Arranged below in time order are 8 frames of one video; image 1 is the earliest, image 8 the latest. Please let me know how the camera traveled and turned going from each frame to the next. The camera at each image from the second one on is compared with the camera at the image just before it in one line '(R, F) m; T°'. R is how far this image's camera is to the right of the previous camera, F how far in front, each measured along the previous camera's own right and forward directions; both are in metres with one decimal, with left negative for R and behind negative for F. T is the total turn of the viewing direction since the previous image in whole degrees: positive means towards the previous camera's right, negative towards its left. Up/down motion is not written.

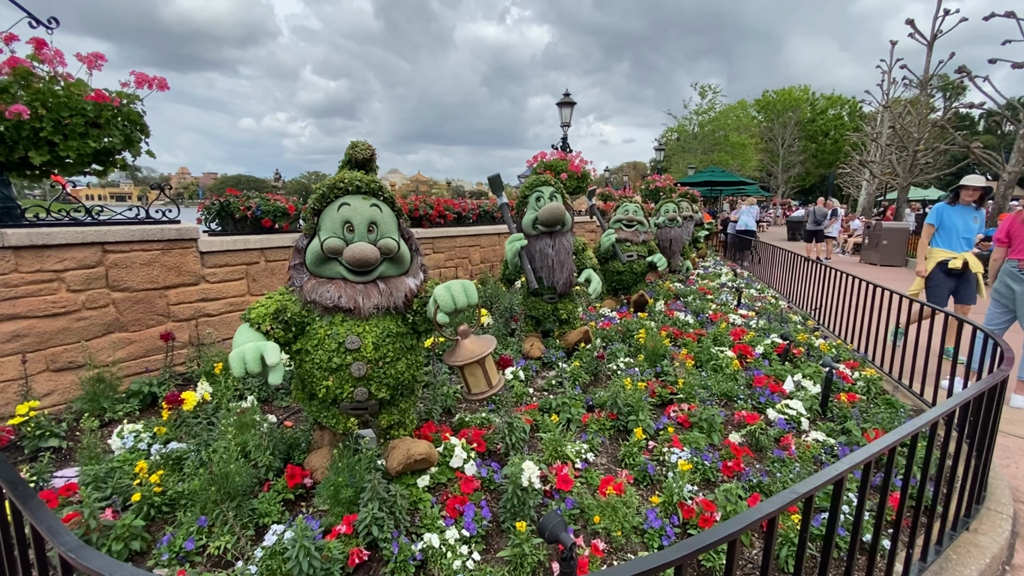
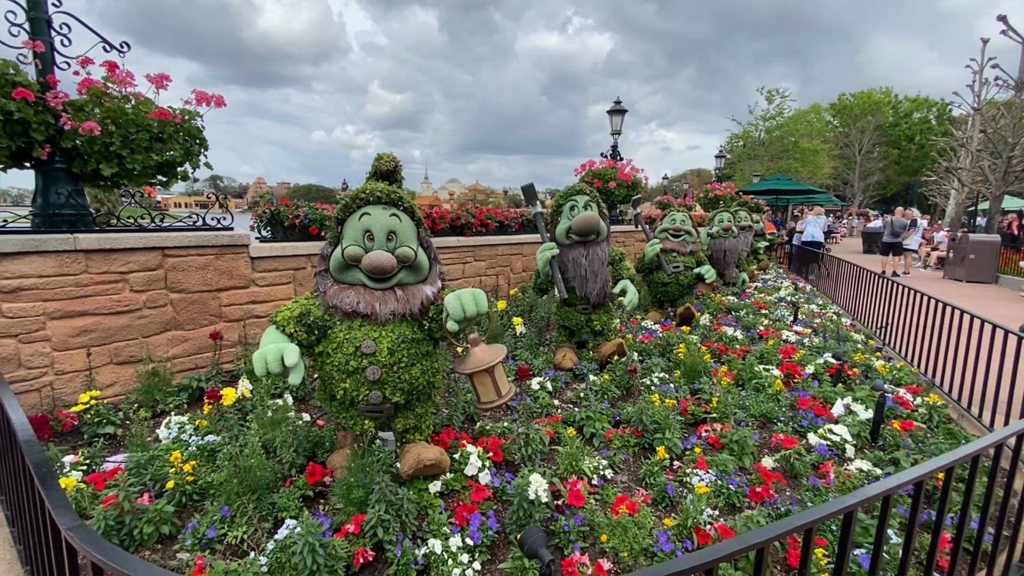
(+0.2, 0.0) m; -6°
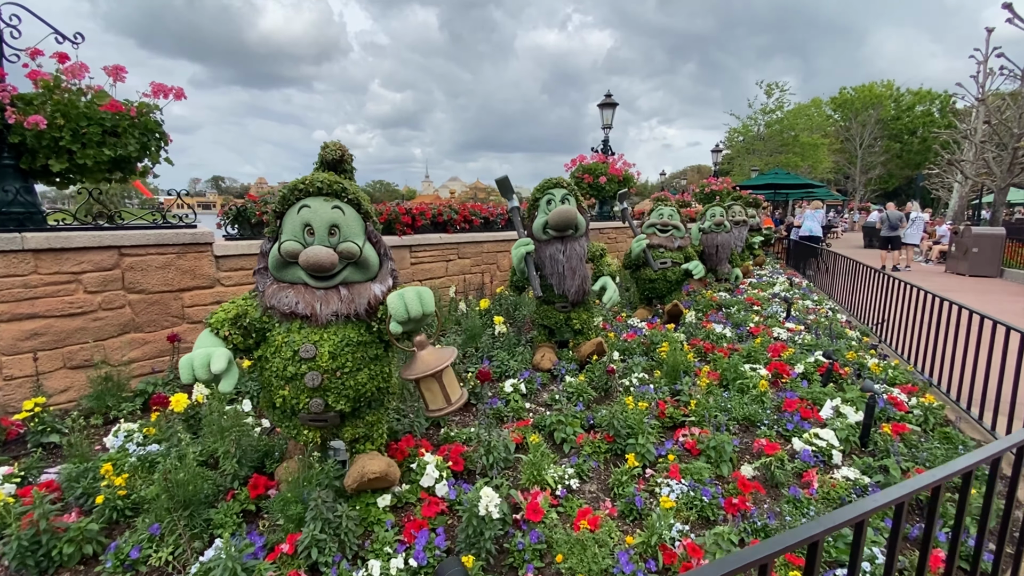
(+0.2, +0.2) m; 0°
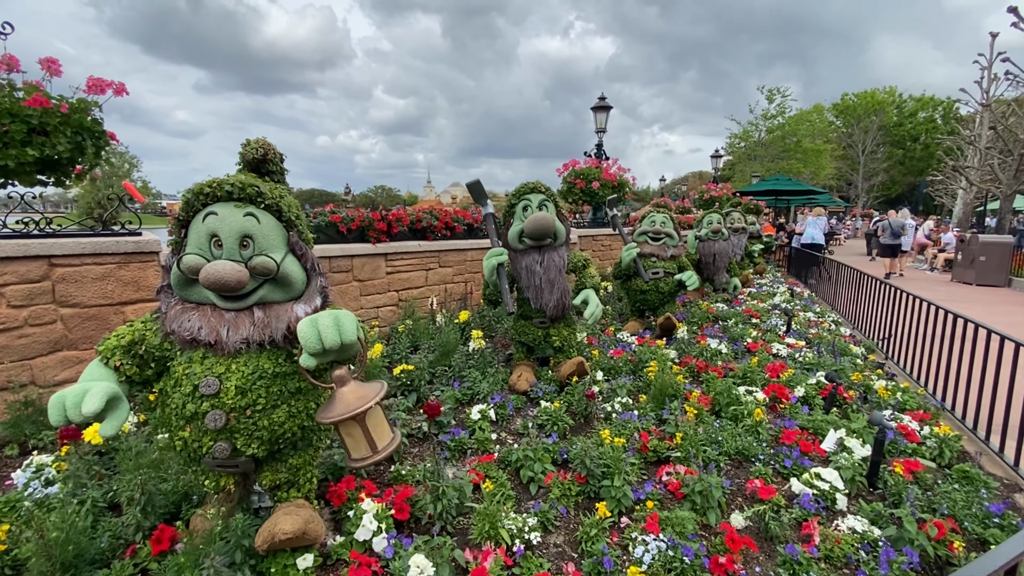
(+0.2, +0.4) m; 0°
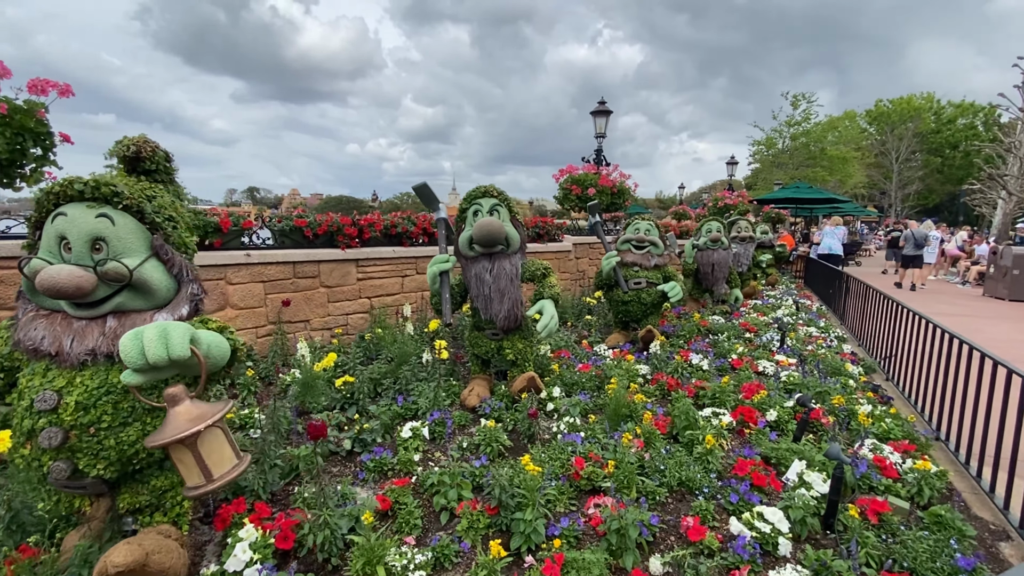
(+0.6, +0.2) m; -3°
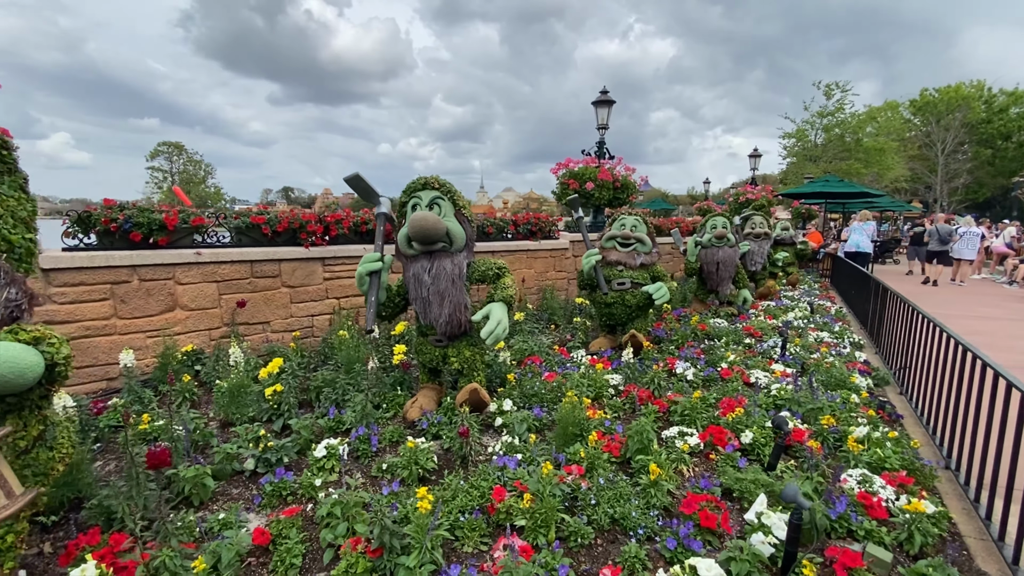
(+0.6, +0.4) m; -3°
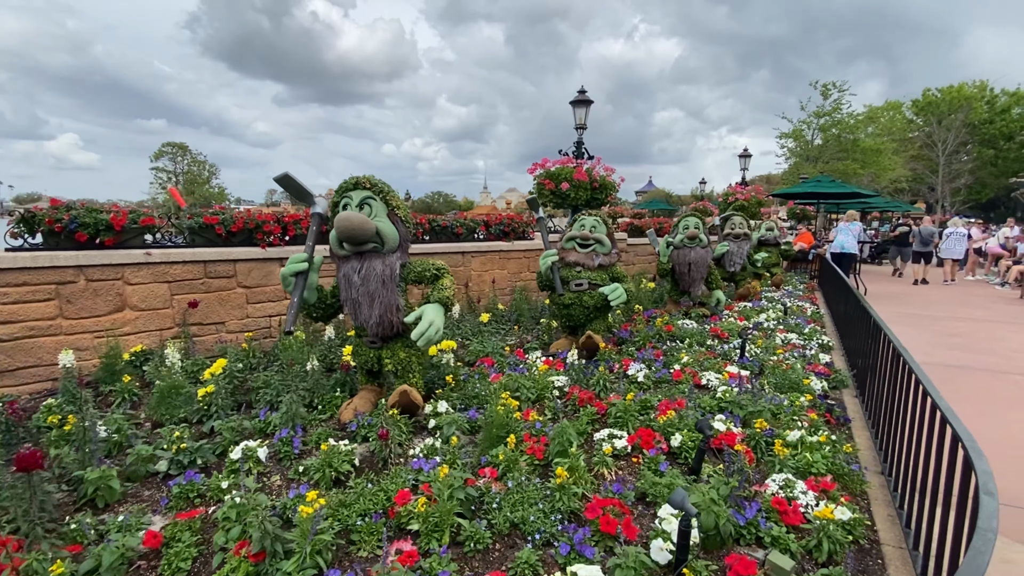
(+0.5, 0.0) m; 0°
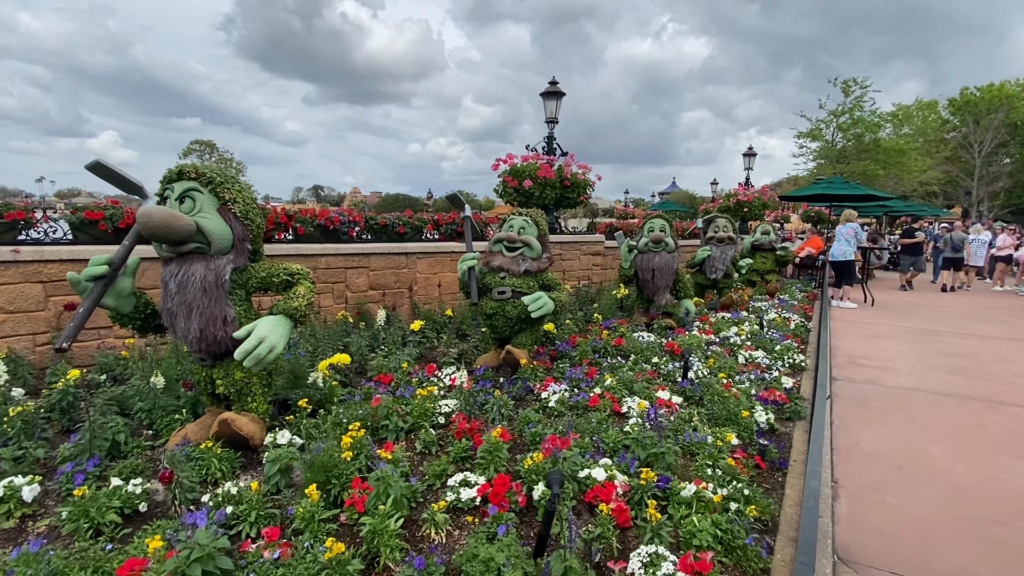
(+1.0, +0.6) m; -3°
